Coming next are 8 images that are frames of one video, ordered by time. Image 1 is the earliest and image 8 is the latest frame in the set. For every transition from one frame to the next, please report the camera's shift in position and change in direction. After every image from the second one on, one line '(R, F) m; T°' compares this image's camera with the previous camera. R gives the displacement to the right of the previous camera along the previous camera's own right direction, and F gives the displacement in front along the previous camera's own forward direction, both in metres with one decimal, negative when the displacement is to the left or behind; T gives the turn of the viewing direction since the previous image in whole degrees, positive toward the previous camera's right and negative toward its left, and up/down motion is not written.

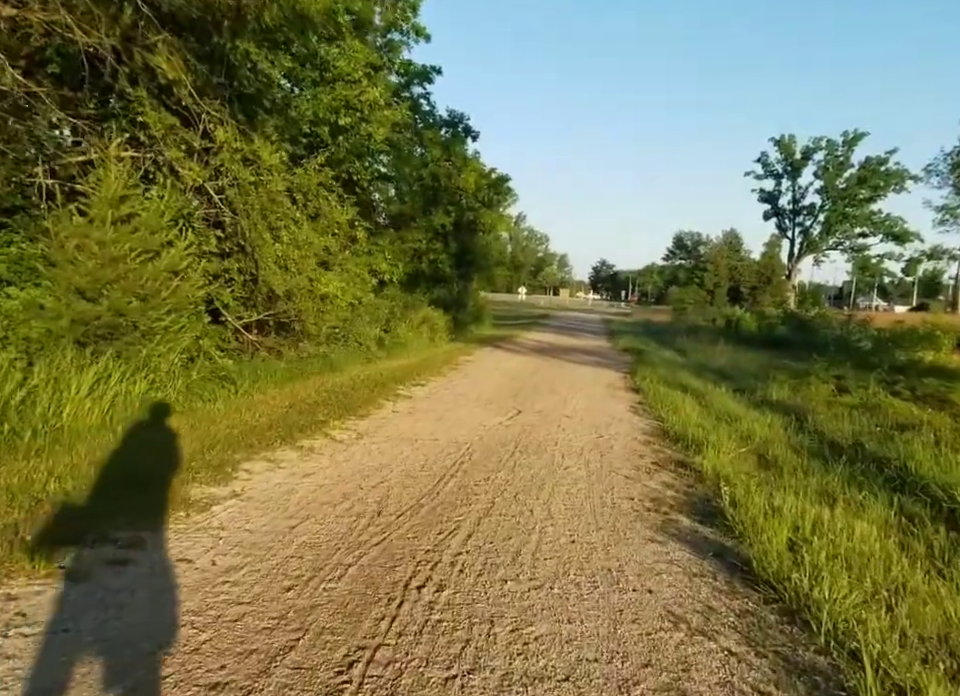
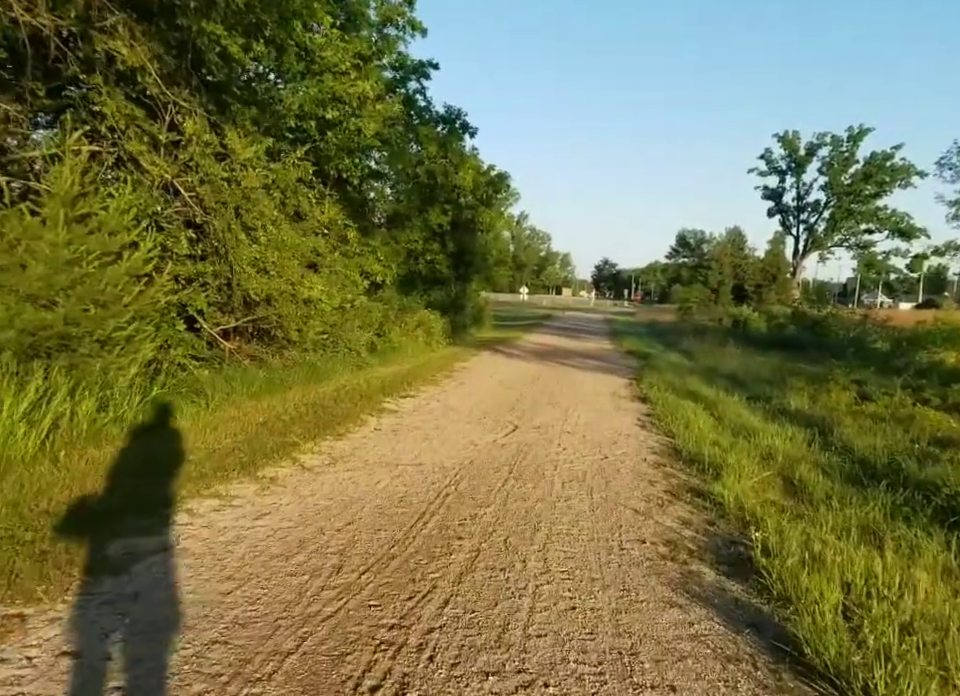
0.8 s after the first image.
(+0.1, +0.7) m; 0°
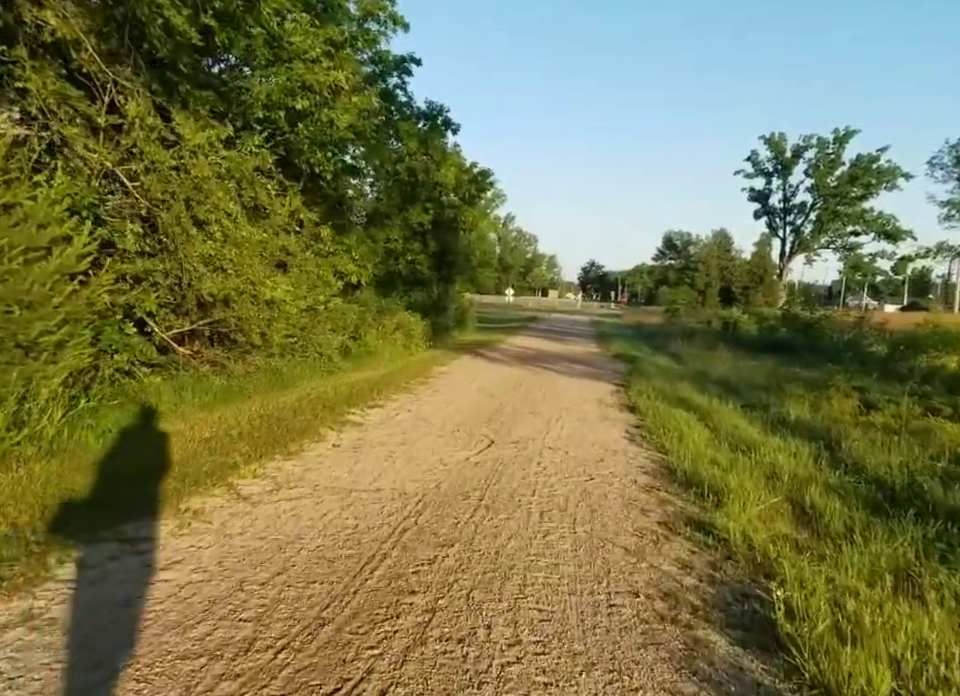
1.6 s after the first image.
(+0.2, +0.7) m; +1°
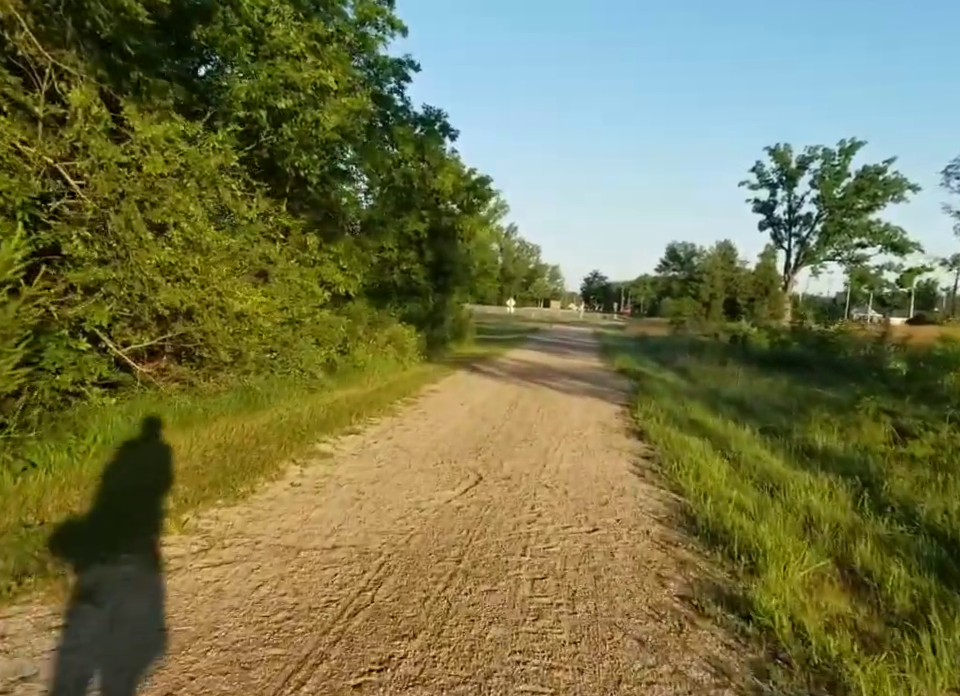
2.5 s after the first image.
(+0.1, +0.8) m; 0°
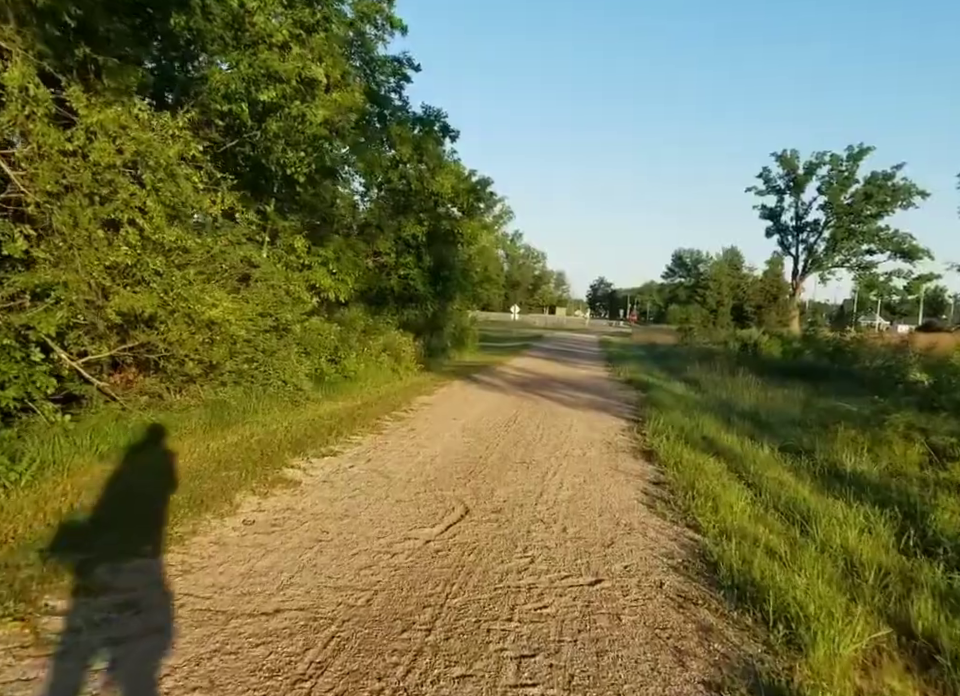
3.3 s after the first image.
(+0.1, +0.7) m; 0°
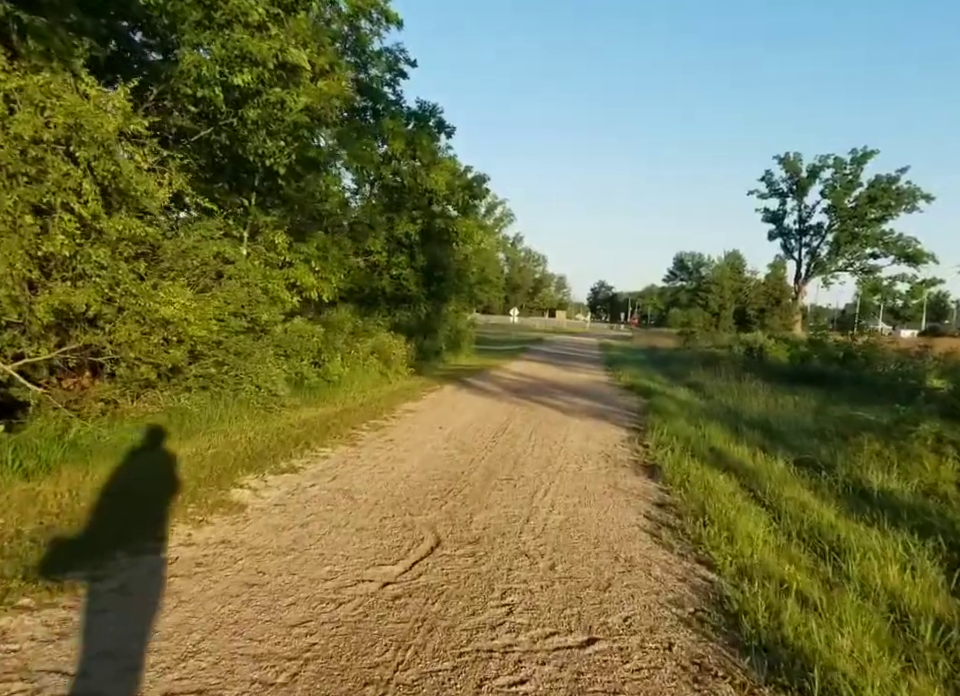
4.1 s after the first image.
(+0.2, +0.7) m; 0°
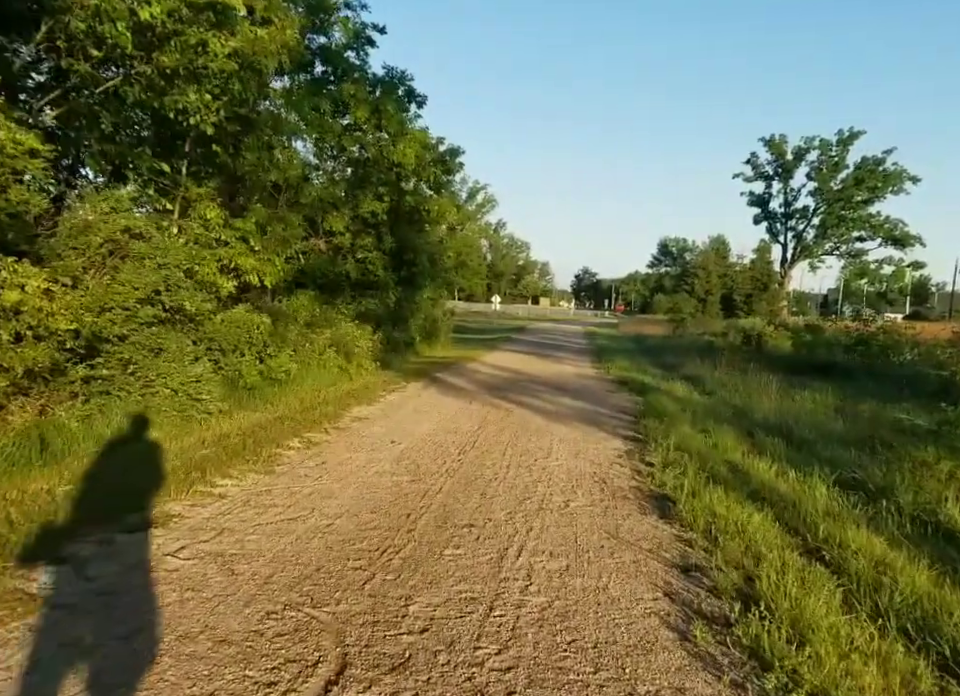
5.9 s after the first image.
(+0.2, +1.6) m; +2°
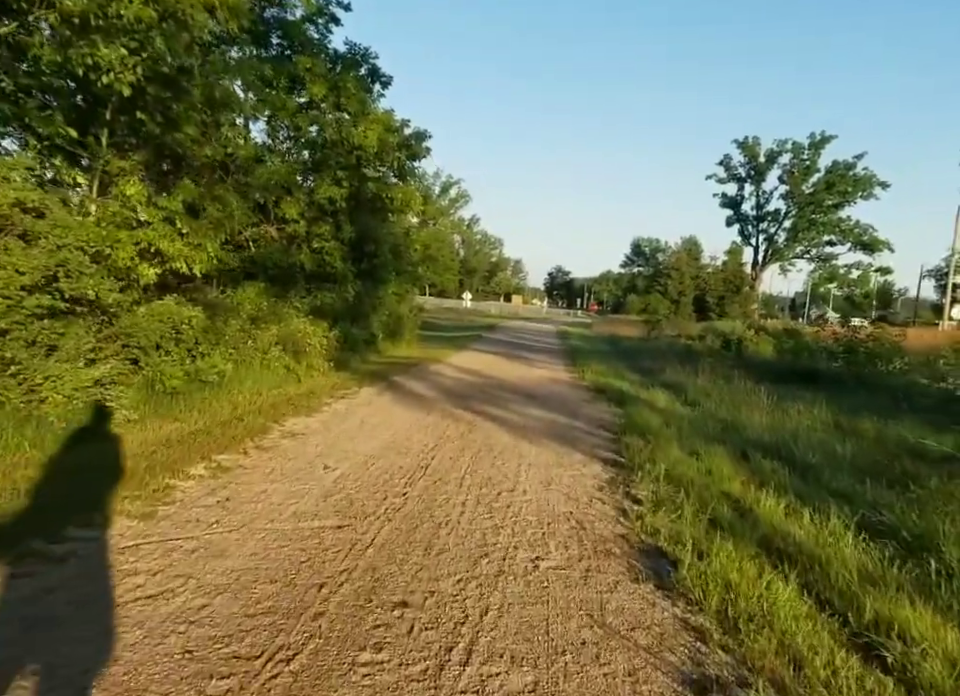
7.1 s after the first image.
(+0.2, +1.1) m; +3°
